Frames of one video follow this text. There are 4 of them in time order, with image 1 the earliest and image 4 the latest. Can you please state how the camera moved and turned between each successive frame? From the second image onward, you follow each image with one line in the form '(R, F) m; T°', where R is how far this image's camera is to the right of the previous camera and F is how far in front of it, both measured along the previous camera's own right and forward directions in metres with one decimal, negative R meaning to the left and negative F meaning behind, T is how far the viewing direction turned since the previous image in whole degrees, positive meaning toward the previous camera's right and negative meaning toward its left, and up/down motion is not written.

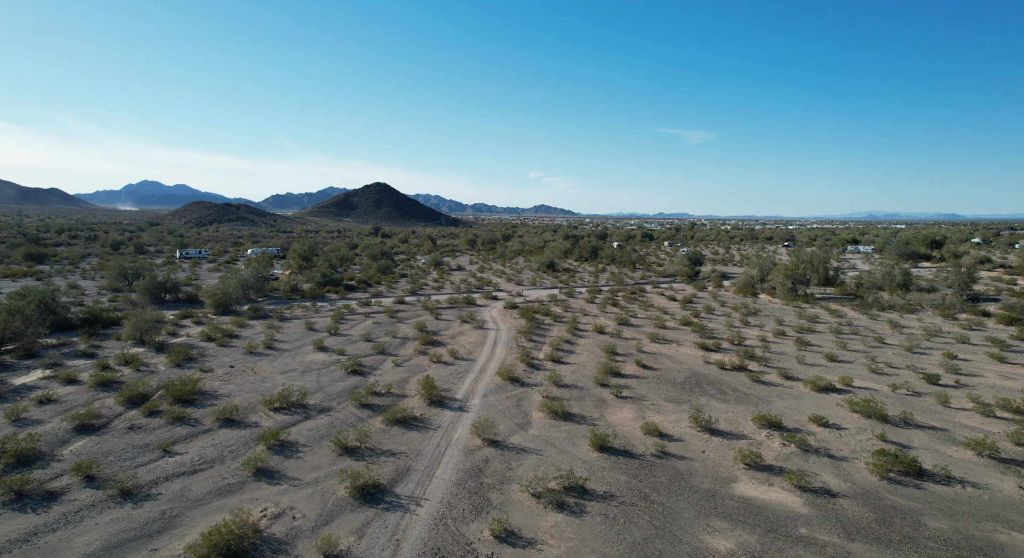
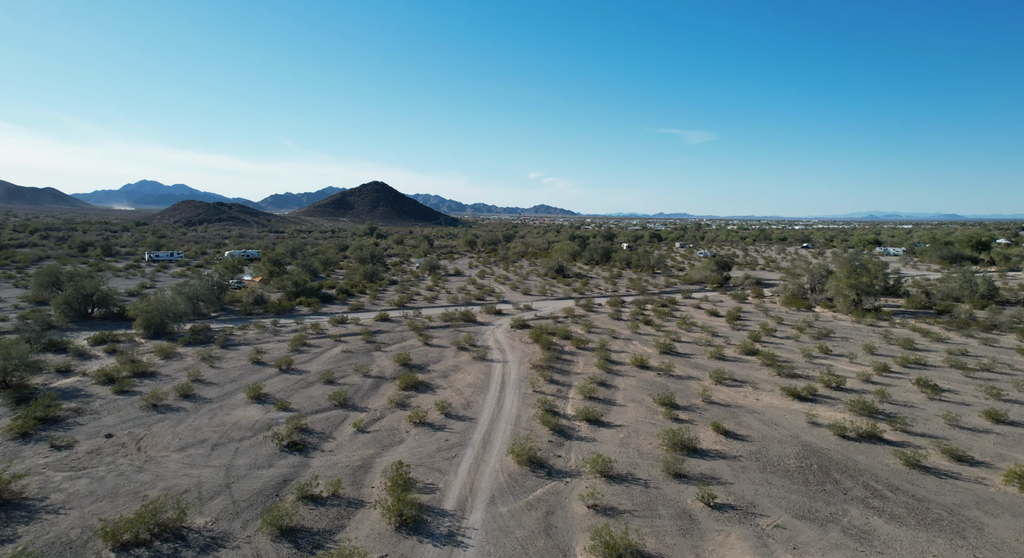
(-0.5, +6.9) m; 0°
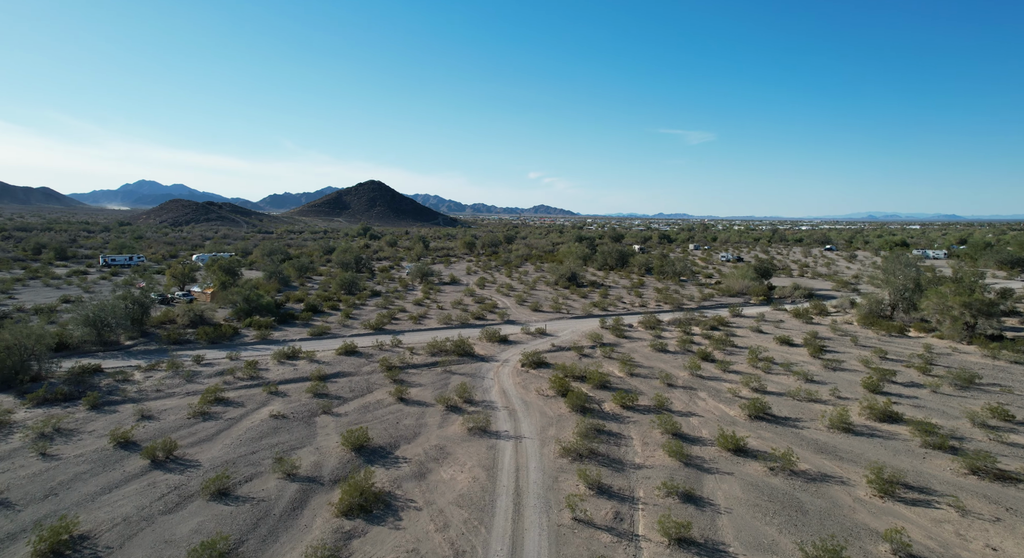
(-0.4, +7.9) m; 0°
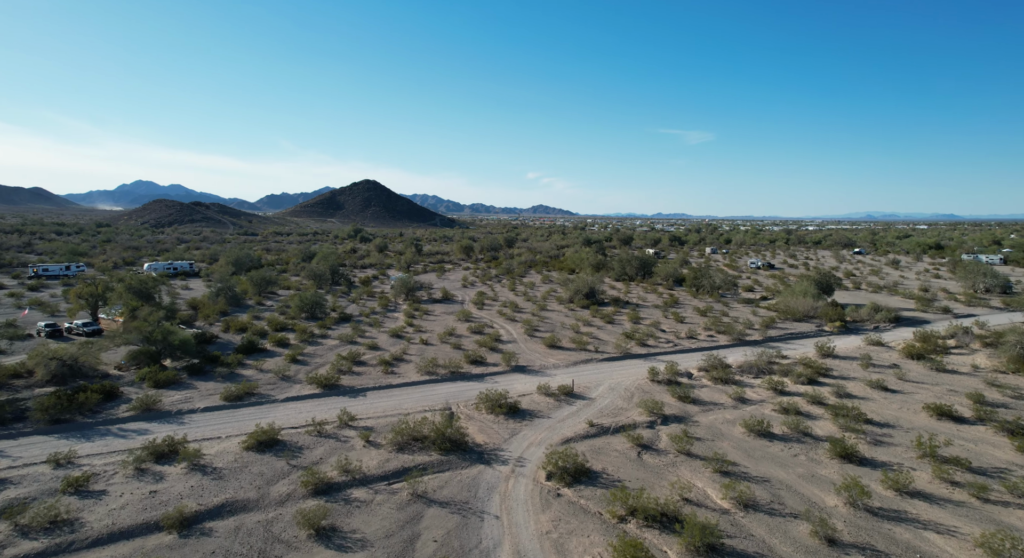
(-0.4, +8.9) m; 0°
